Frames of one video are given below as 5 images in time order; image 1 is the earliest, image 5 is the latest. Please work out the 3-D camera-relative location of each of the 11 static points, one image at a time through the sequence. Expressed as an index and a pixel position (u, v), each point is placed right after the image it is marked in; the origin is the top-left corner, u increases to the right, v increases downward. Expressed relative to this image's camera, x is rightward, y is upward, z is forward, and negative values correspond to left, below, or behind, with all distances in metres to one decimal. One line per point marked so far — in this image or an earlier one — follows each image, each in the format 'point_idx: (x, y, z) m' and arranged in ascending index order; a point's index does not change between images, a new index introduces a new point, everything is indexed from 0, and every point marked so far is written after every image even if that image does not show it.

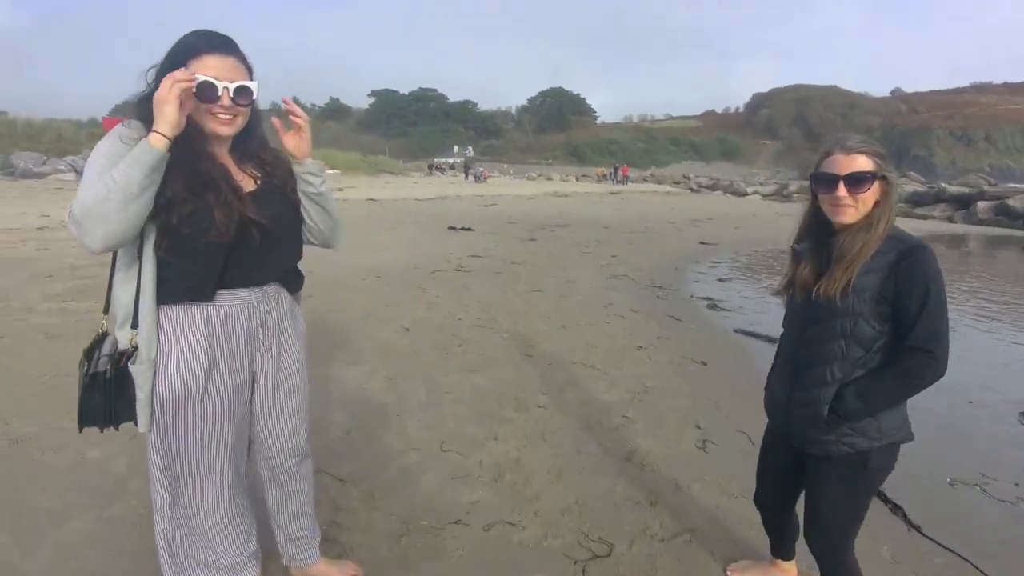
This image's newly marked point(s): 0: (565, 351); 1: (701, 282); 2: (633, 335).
0: (+0.6, -0.7, +6.0) m
1: (+4.0, +0.1, +10.9) m
2: (+1.5, -0.6, +6.7) m
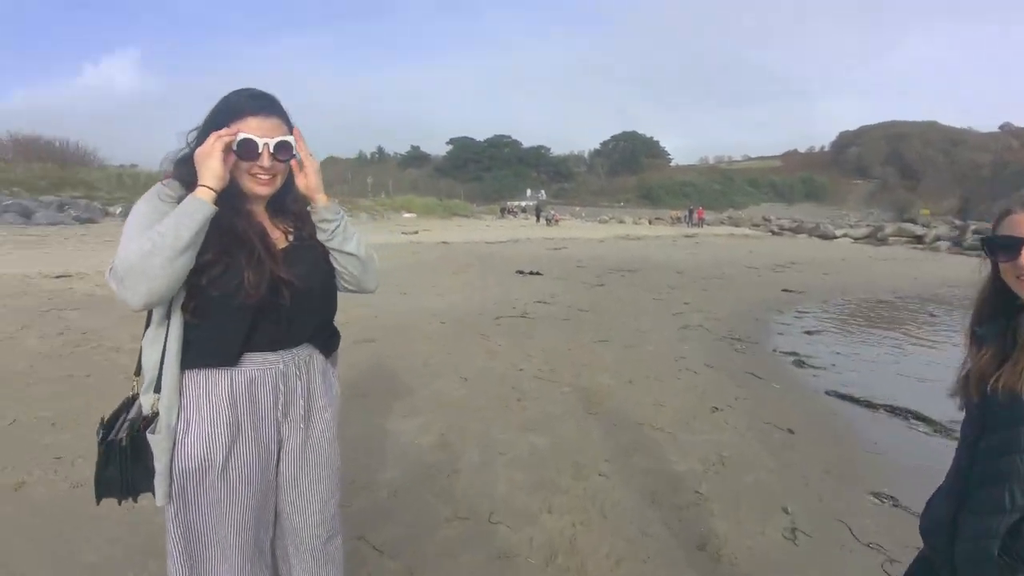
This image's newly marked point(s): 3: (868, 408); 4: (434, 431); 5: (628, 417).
0: (+1.3, -1.3, +5.5) m
1: (+5.3, -0.9, +10.1) m
2: (+2.3, -1.2, +6.1) m
3: (+4.1, -1.4, +6.0) m
4: (-0.7, -1.3, +4.6) m
5: (+1.2, -1.3, +5.3) m
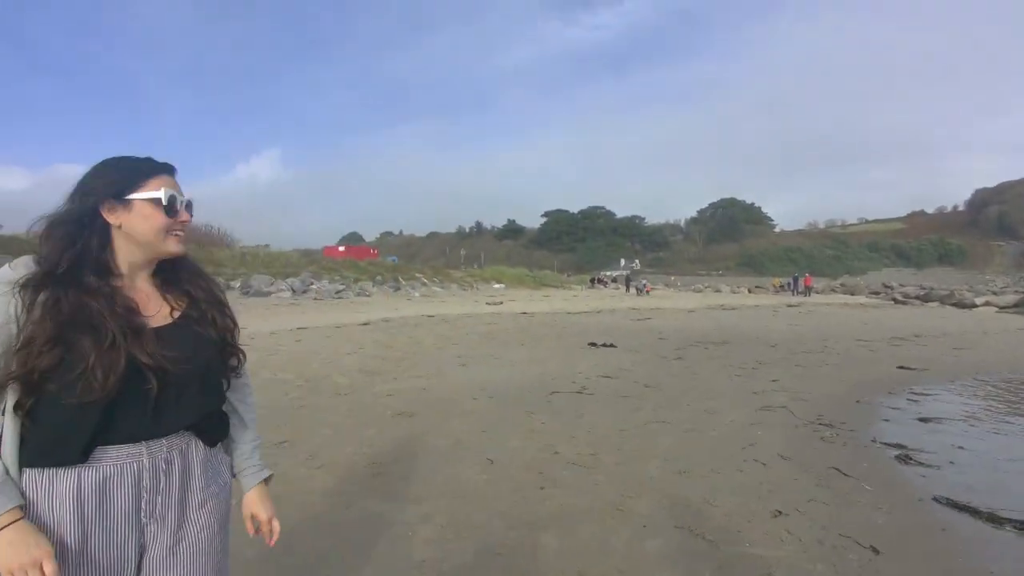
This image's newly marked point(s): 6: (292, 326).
0: (+1.5, -2.0, +4.8) m
1: (+6.2, -2.1, +8.5) m
2: (+2.6, -2.0, +5.2) m
3: (+4.3, -2.1, +4.7) m
4: (-0.6, -1.9, +4.2) m
5: (+1.3, -2.0, +4.5) m
6: (-6.7, -1.2, +16.2) m
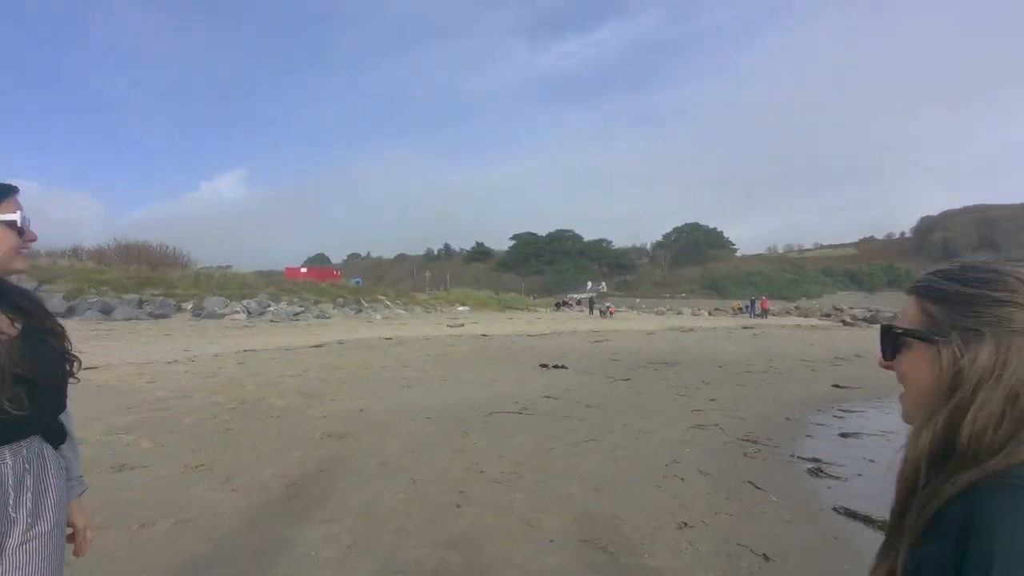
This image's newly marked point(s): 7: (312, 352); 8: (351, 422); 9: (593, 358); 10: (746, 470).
0: (+0.7, -2.2, +4.9) m
1: (+5.2, -2.5, +8.9) m
2: (+1.8, -2.2, +5.3) m
3: (+3.5, -2.3, +5.0) m
4: (-1.4, -2.1, +4.3) m
5: (+0.5, -2.2, +4.7) m
6: (-8.2, -1.8, +15.8) m
7: (-5.9, -1.9, +15.6) m
8: (-2.4, -2.0, +7.8) m
9: (+2.8, -2.5, +18.6) m
10: (+3.0, -2.3, +6.8) m
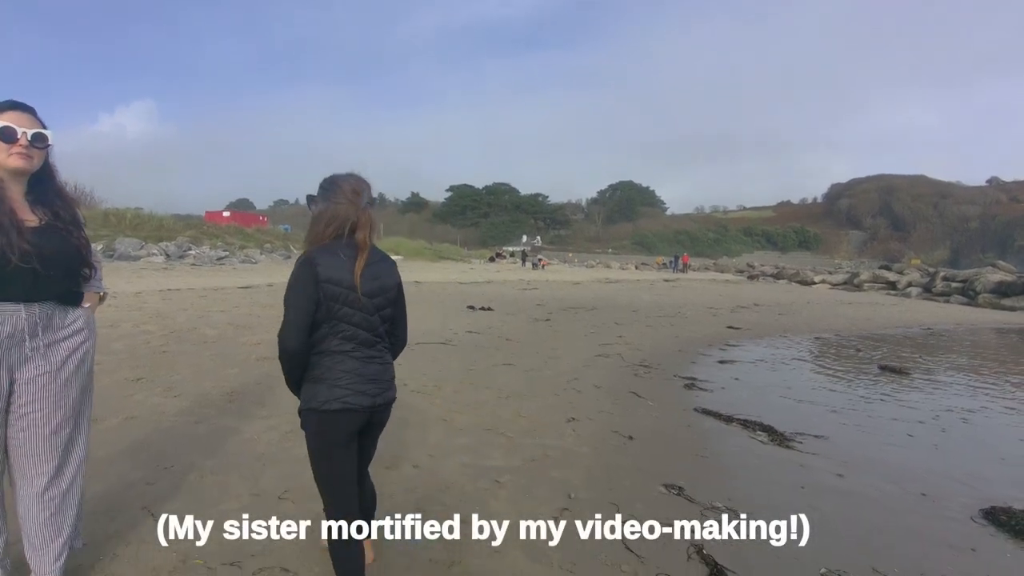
0: (-0.2, -1.5, +5.9) m
1: (+3.7, -1.5, +10.4) m
2: (+0.8, -1.5, +6.4) m
3: (+2.6, -1.6, +6.3) m
4: (-2.2, -1.4, +5.0) m
5: (-0.3, -1.5, +5.6) m
6: (-10.3, 0.0, +15.6) m
7: (-8.1, -0.1, +15.7) m
8: (-3.6, -1.0, +8.3) m
9: (+0.3, -0.5, +19.8) m
10: (+1.9, -1.5, +8.0) m
